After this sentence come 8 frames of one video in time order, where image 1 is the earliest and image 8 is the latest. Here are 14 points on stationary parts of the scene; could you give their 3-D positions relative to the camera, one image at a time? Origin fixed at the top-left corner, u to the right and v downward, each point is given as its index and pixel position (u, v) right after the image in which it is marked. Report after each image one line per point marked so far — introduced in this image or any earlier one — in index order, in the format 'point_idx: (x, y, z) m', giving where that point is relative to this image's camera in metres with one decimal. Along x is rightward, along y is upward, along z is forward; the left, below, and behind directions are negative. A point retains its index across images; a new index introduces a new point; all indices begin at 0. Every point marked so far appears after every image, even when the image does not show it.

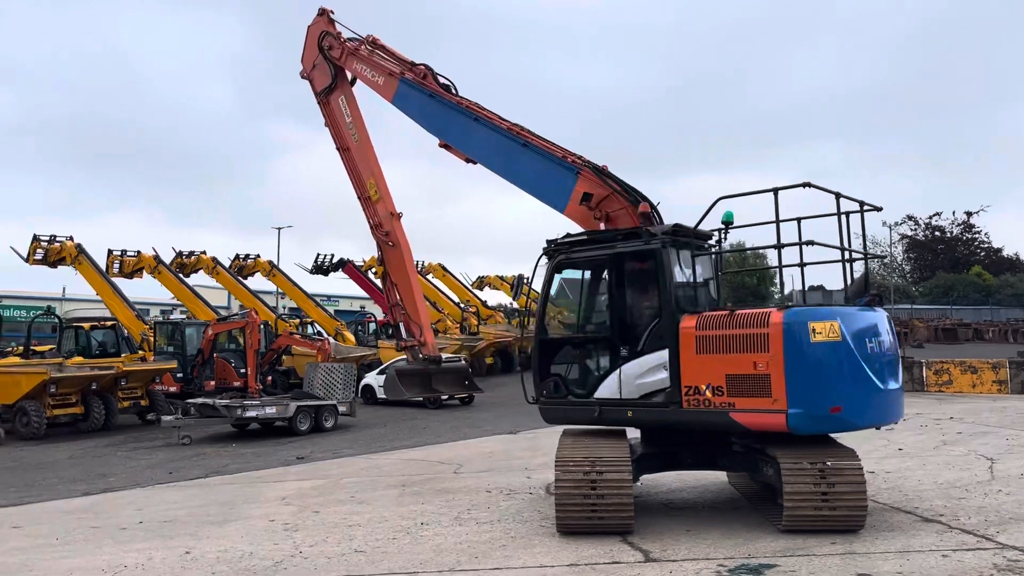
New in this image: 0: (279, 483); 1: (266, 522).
0: (-2.6, -2.2, +9.7) m
1: (-2.1, -2.0, +7.3) m
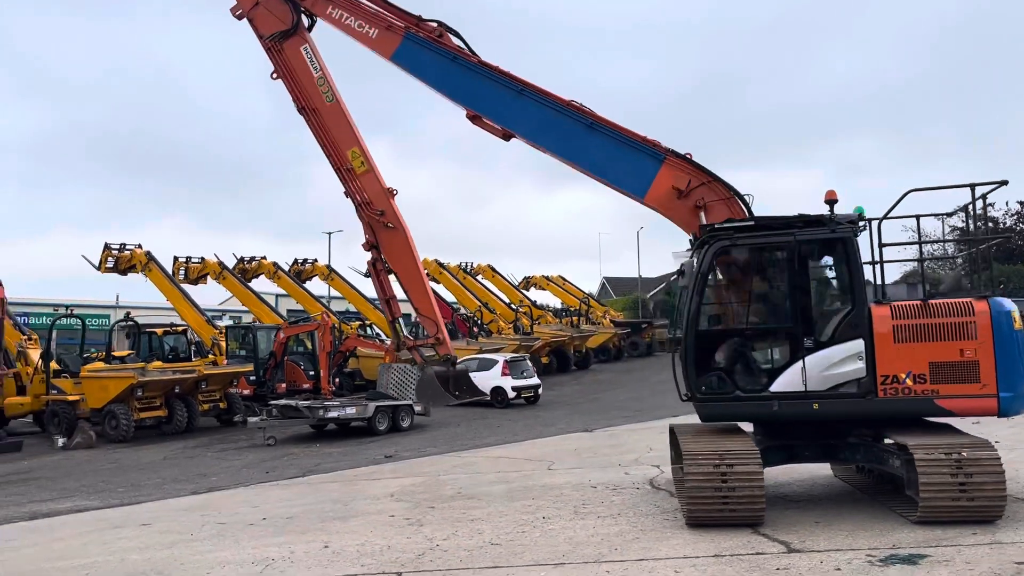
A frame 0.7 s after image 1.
0: (-1.5, -2.2, +9.8) m
1: (-1.1, -2.0, +7.5) m
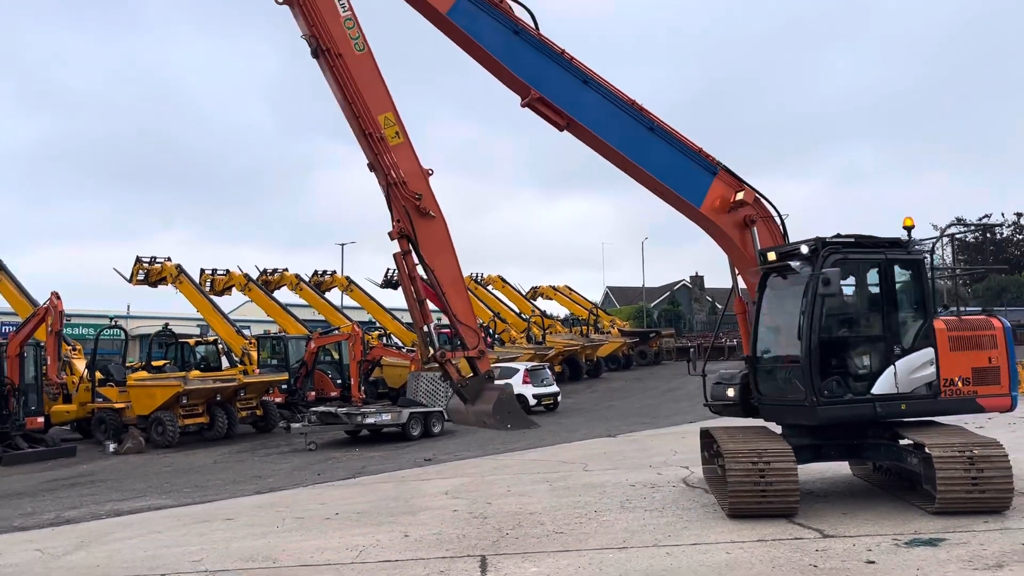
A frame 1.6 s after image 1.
0: (-1.0, -2.4, +10.6) m
1: (-0.6, -2.2, +8.2) m
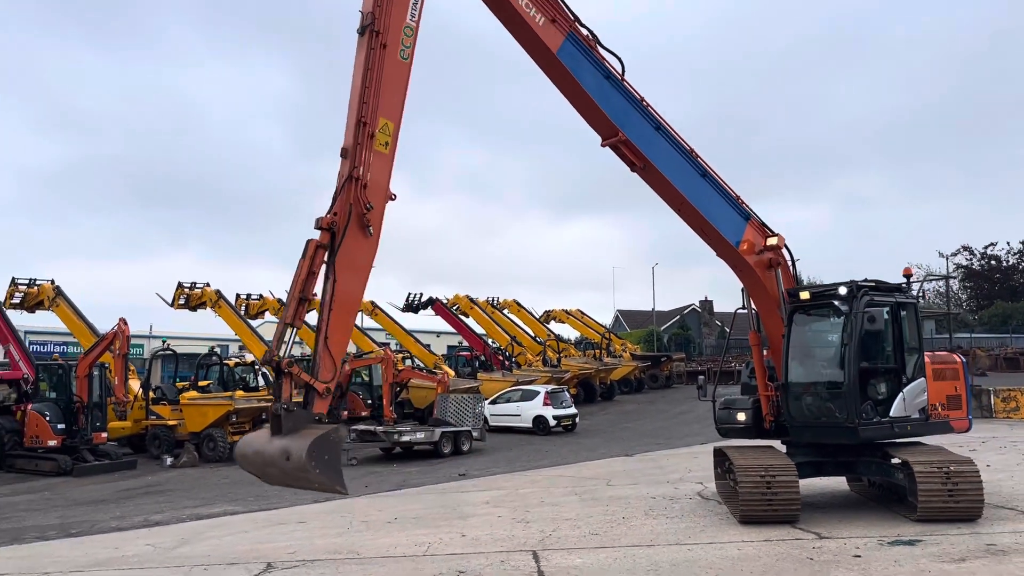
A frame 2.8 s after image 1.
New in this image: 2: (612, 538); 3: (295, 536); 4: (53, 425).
0: (-0.6, -2.8, +11.8) m
1: (-0.2, -2.5, +9.4) m
2: (+0.9, -2.3, +7.9) m
3: (-2.2, -2.5, +8.7) m
4: (-8.3, -2.5, +15.3) m
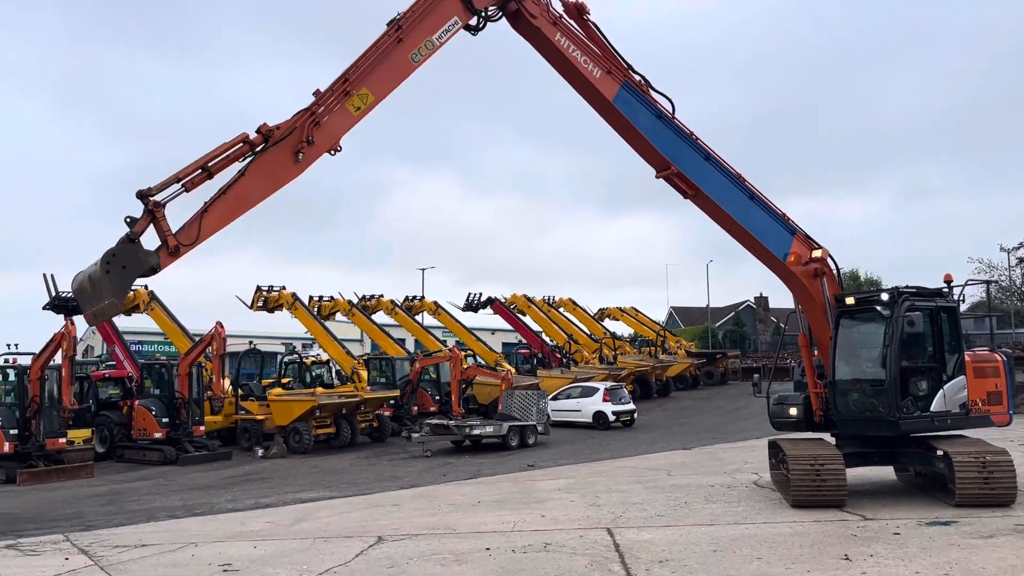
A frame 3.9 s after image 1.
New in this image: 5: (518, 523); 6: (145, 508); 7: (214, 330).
0: (+0.4, -2.9, +12.8) m
1: (+0.7, -2.6, +10.5) m
2: (+1.7, -2.4, +8.9) m
3: (-1.4, -2.7, +9.9) m
4: (-7.0, -2.6, +16.8) m
5: (+0.1, -2.5, +8.9) m
6: (-4.9, -2.9, +11.4) m
7: (-5.9, -0.9, +16.8) m
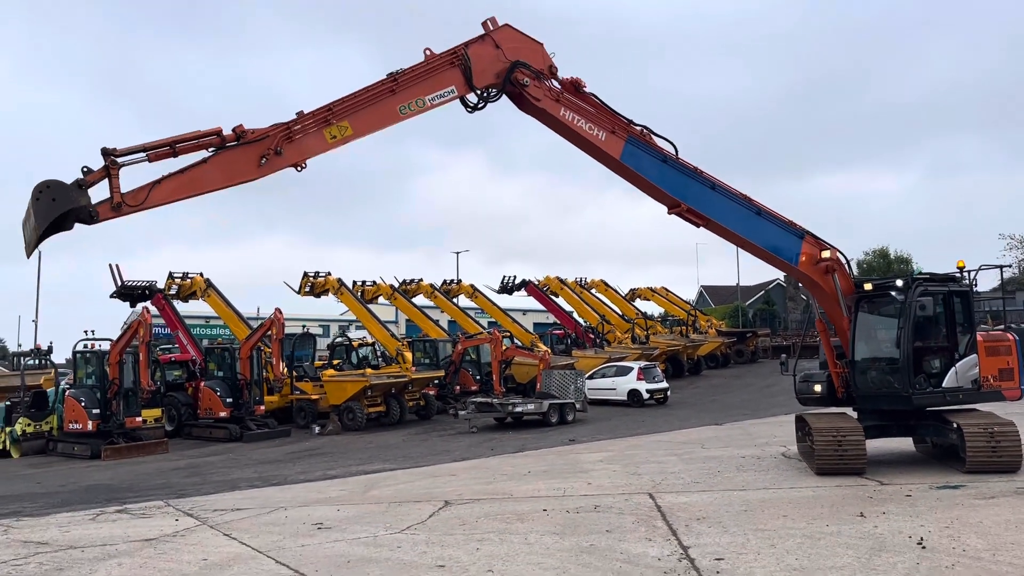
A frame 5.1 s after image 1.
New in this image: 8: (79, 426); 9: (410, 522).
0: (+1.2, -2.7, +13.8) m
1: (+1.4, -2.5, +11.5) m
2: (+2.3, -2.3, +9.8) m
3: (-0.7, -2.5, +10.9) m
4: (-6.2, -2.4, +18.1) m
5: (+0.6, -2.4, +9.9) m
6: (-4.2, -2.8, +12.5) m
7: (-5.1, -0.6, +18.0) m
8: (-8.0, -2.6, +15.7) m
9: (-1.0, -2.3, +8.2) m
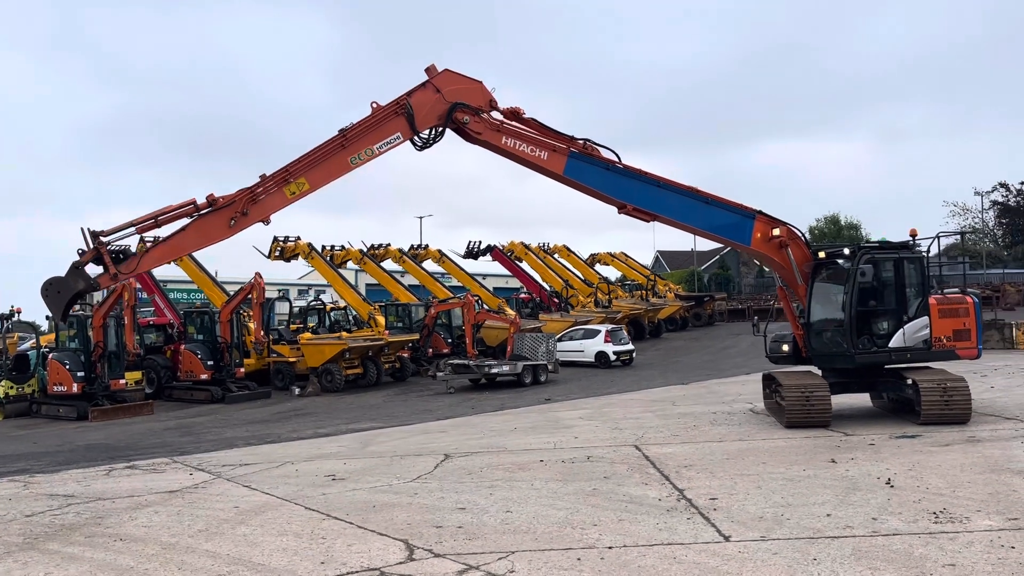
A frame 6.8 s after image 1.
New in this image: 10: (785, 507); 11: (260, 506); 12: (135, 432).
0: (+0.9, -2.1, +14.6) m
1: (+1.2, -2.0, +12.2) m
2: (+2.2, -1.9, +10.6) m
3: (-0.9, -2.1, +11.5) m
4: (-6.7, -1.6, +18.3) m
5: (+0.6, -1.9, +10.6) m
6: (-4.5, -2.3, +13.0) m
7: (-5.6, +0.2, +18.3) m
8: (-8.4, -1.9, +15.9) m
9: (-1.0, -1.9, +8.8) m
10: (+2.0, -1.6, +6.3) m
11: (-2.2, -1.9, +7.3) m
12: (-6.1, -2.3, +13.6) m
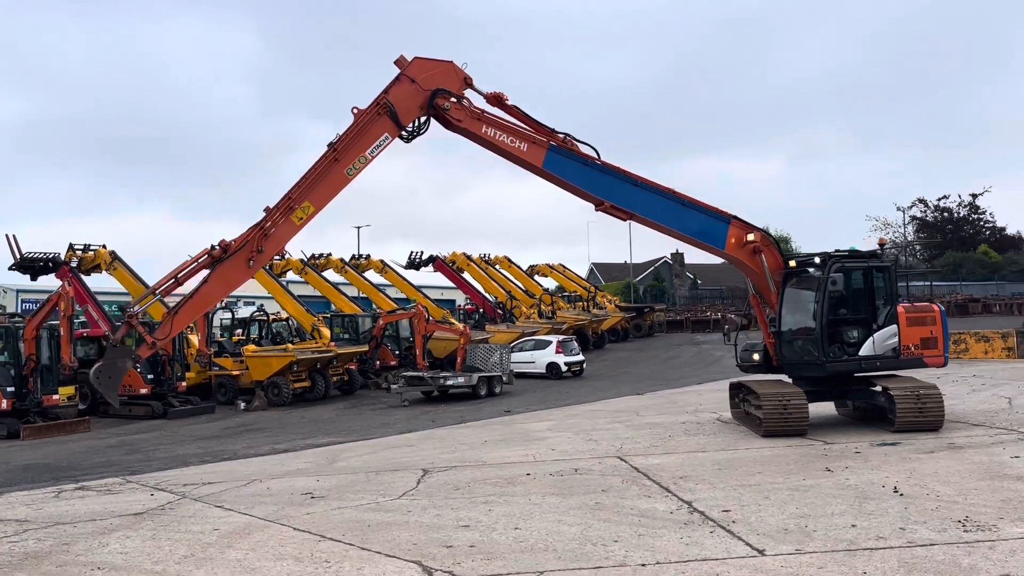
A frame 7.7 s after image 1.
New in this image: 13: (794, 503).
0: (+0.3, -2.3, +14.3) m
1: (+0.8, -2.1, +11.9) m
2: (+1.9, -2.0, +10.4) m
3: (-1.2, -2.2, +11.1) m
4: (-7.6, -1.8, +17.4) m
5: (+0.3, -2.0, +10.3) m
6: (-4.9, -2.4, +12.2) m
7: (-6.5, 0.0, +17.4) m
8: (-9.1, -2.0, +14.8) m
9: (-1.1, -2.0, +8.3) m
10: (+2.1, -1.7, +6.1) m
11: (-2.2, -1.9, +6.8) m
12: (-6.6, -2.4, +12.7) m
13: (+2.2, -1.7, +6.7) m
